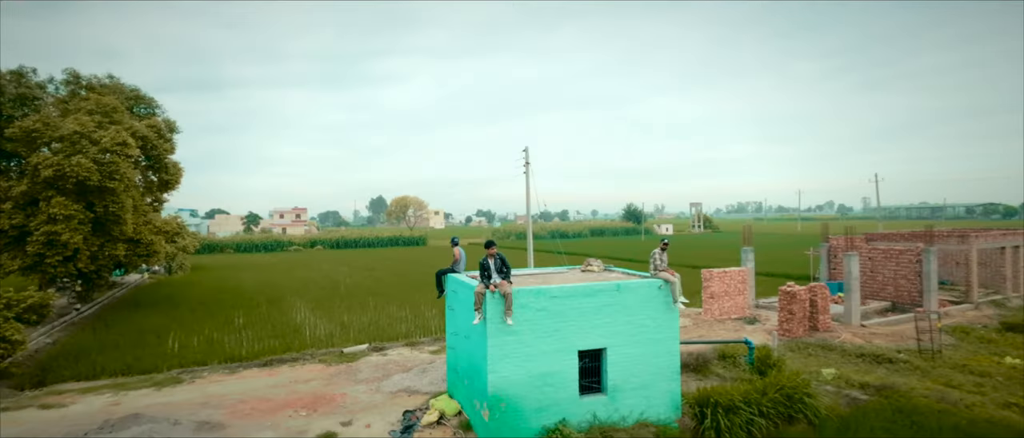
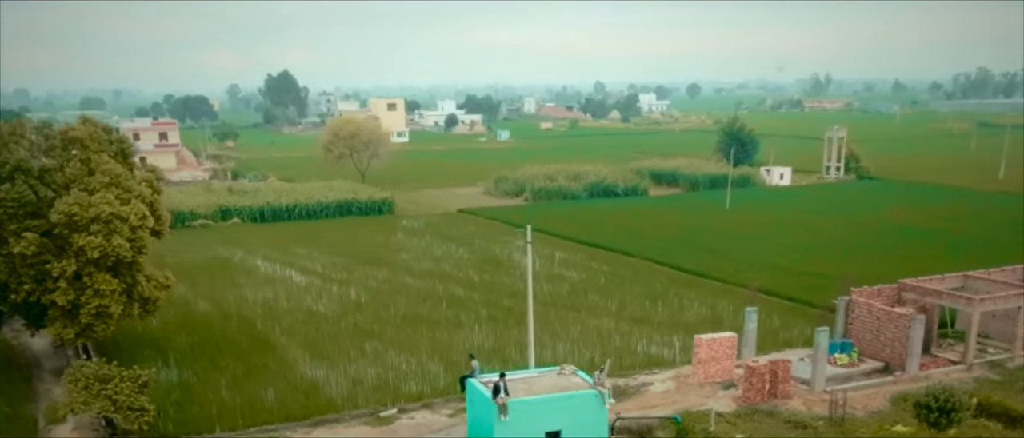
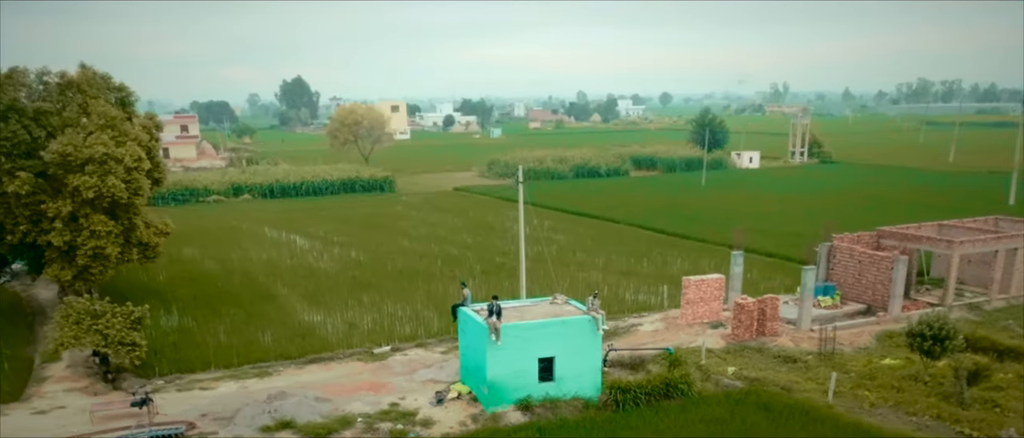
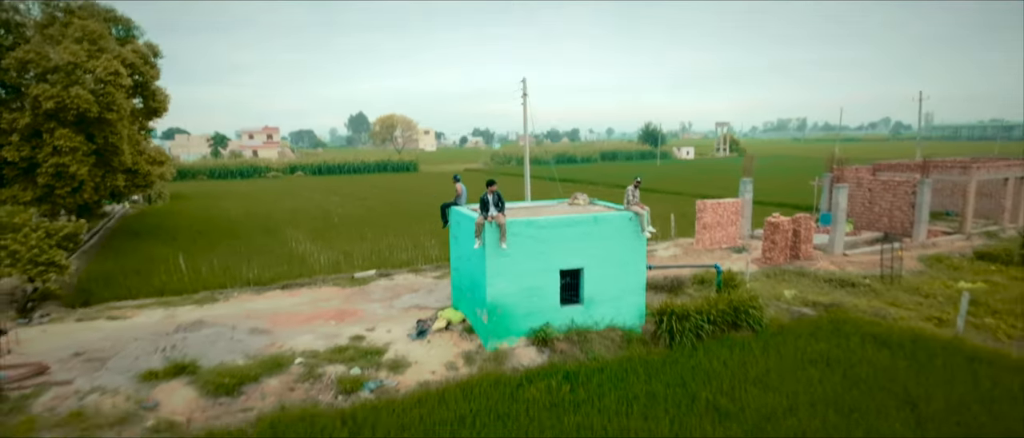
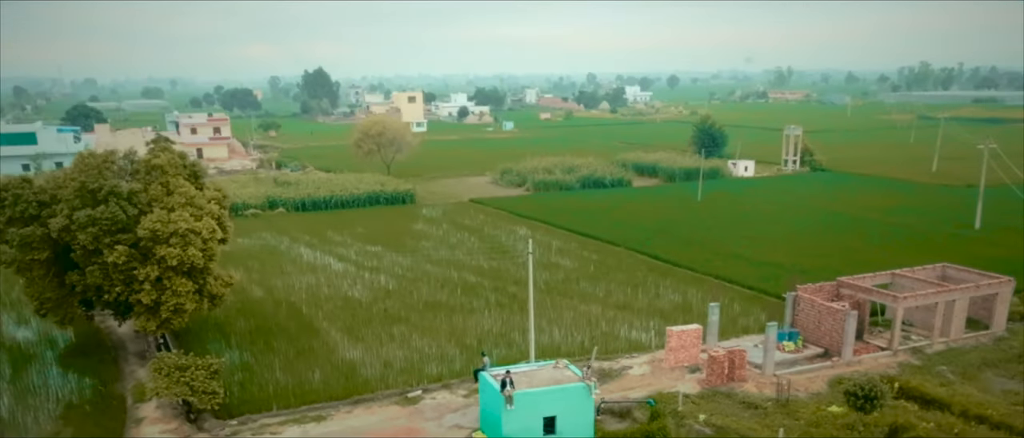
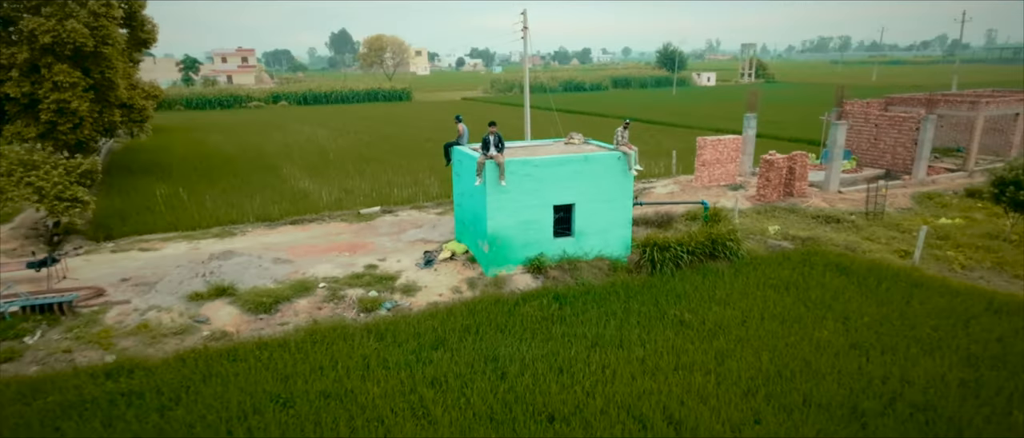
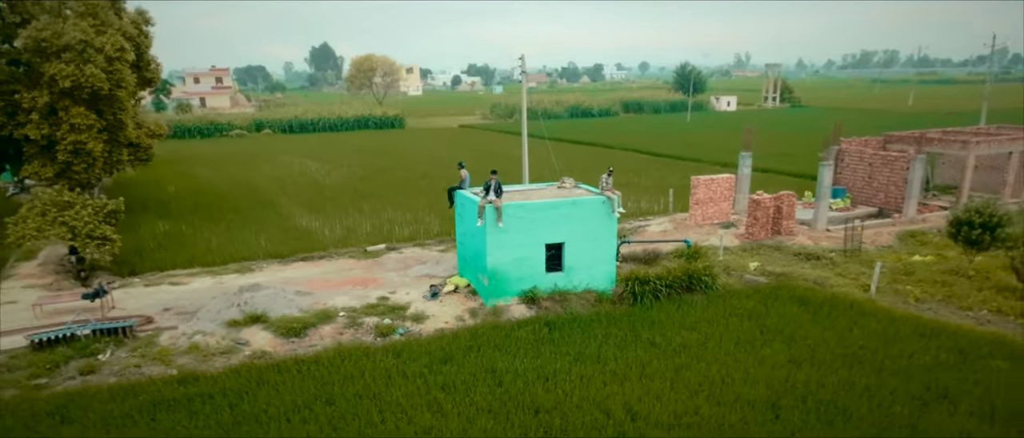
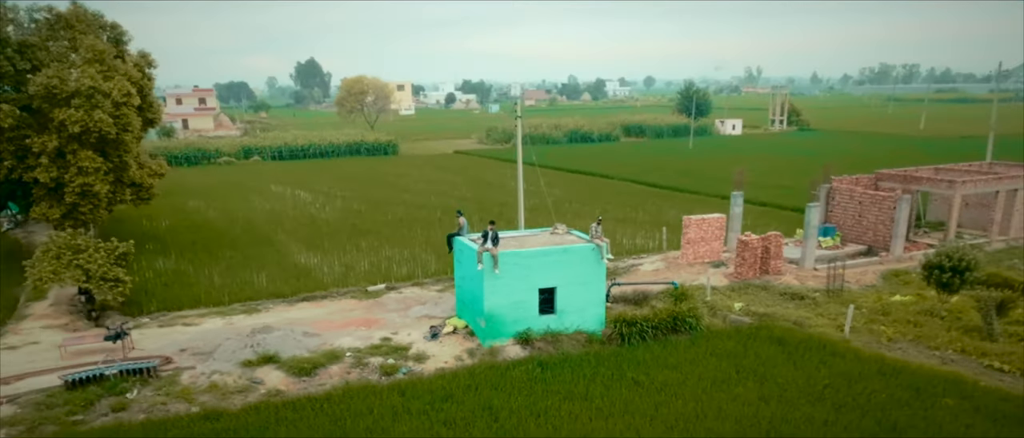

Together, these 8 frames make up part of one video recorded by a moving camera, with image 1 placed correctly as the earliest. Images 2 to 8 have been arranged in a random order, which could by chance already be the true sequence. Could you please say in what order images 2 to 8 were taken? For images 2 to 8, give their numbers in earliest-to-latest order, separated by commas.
4, 6, 7, 8, 3, 2, 5
